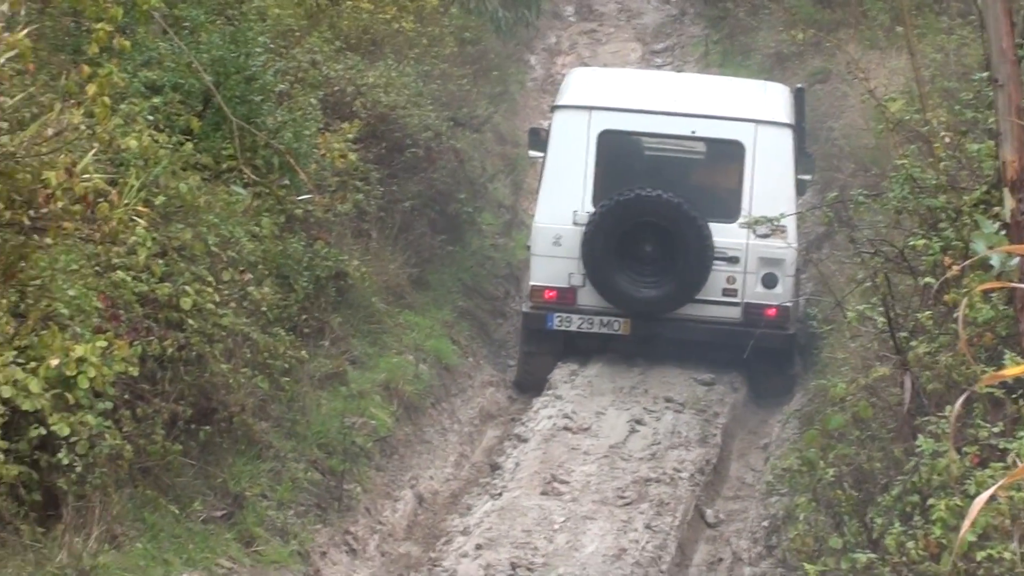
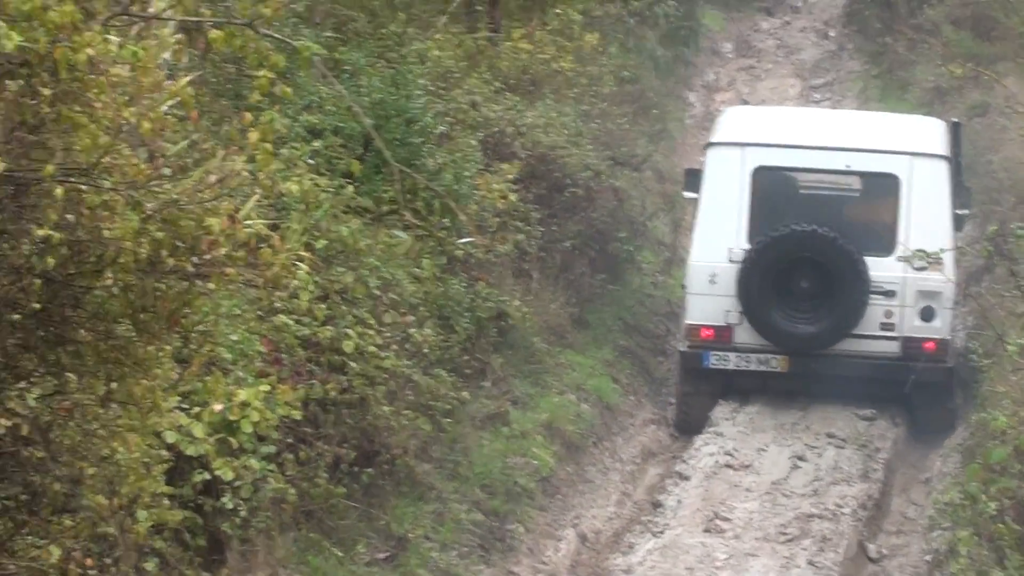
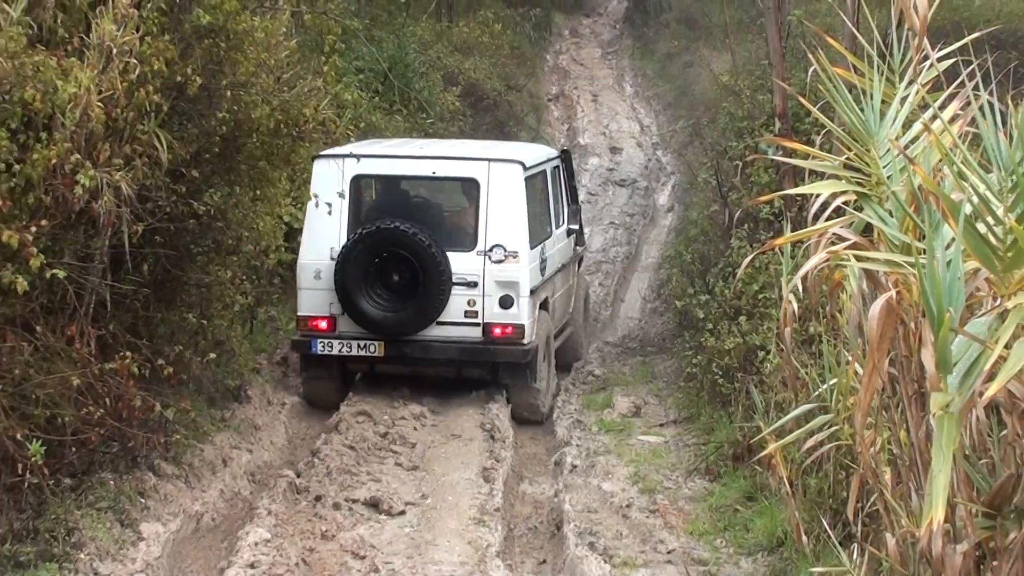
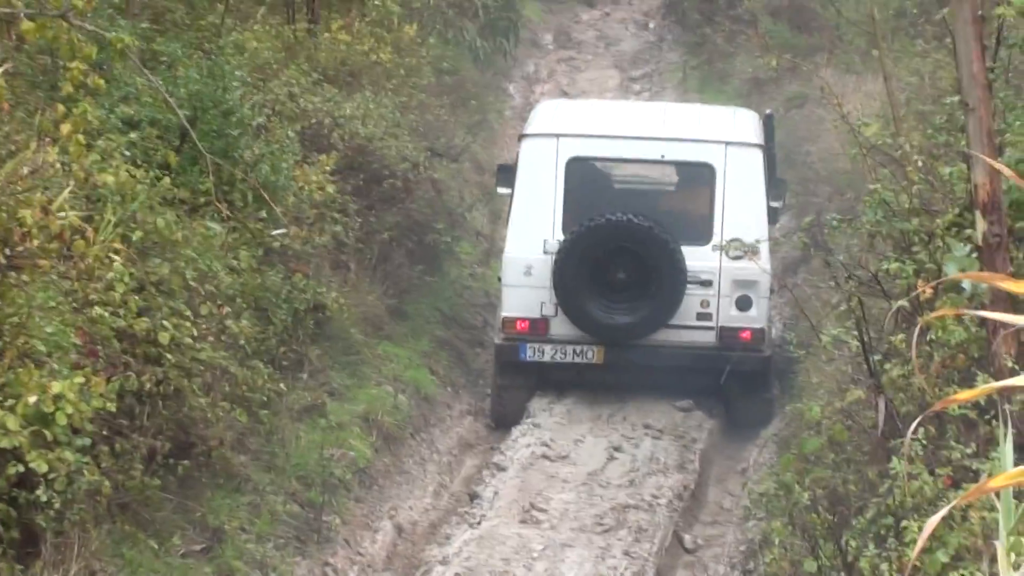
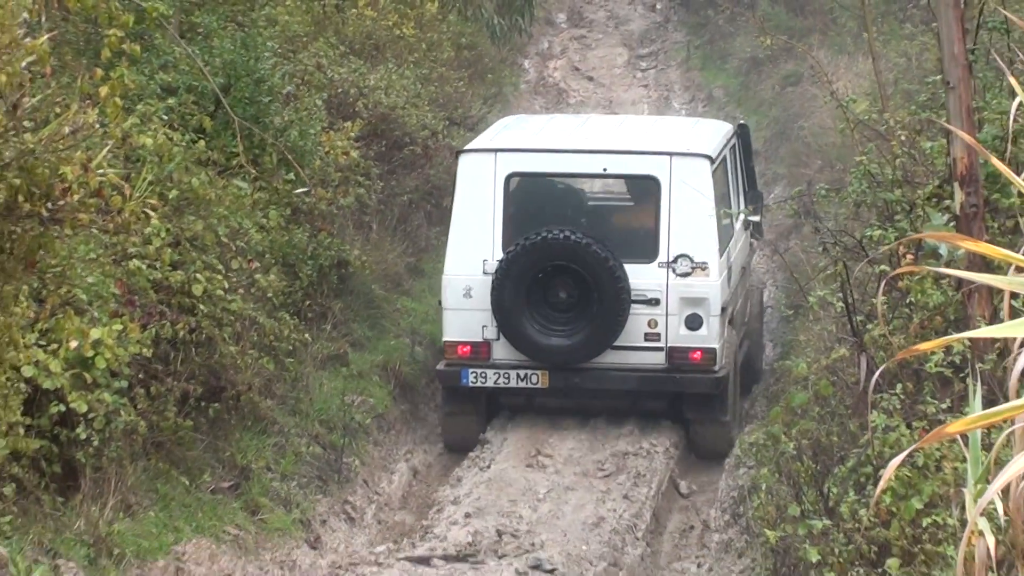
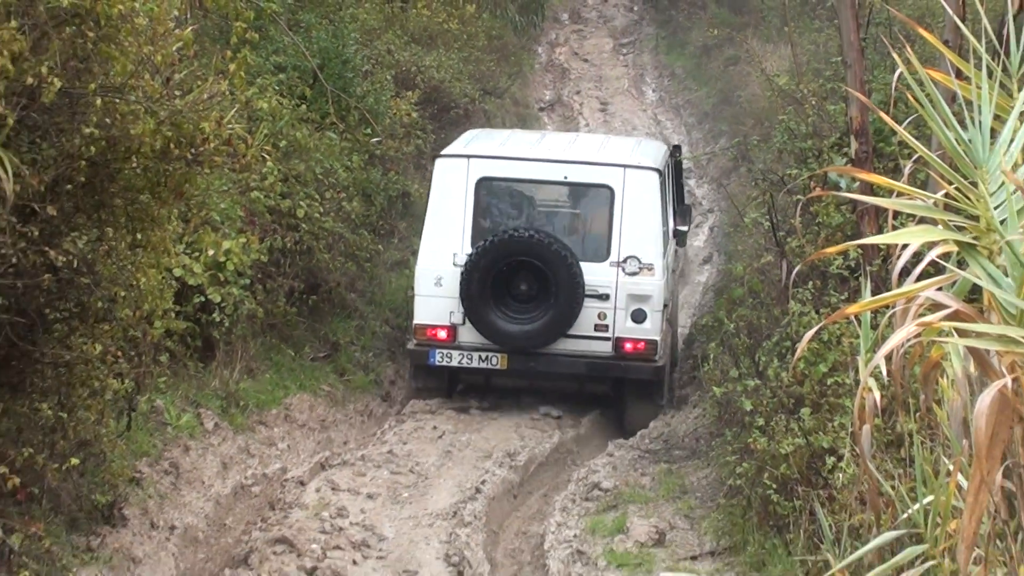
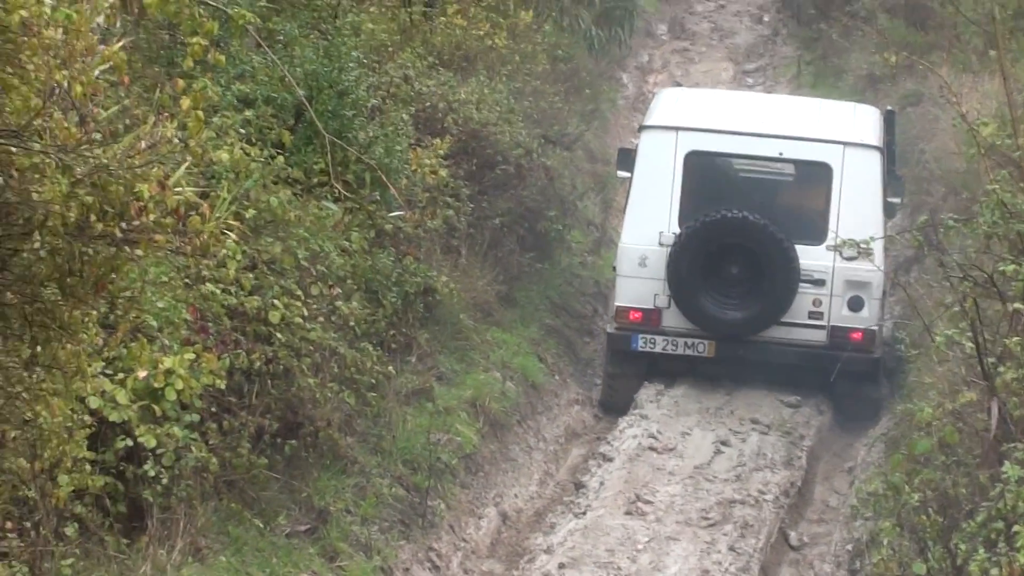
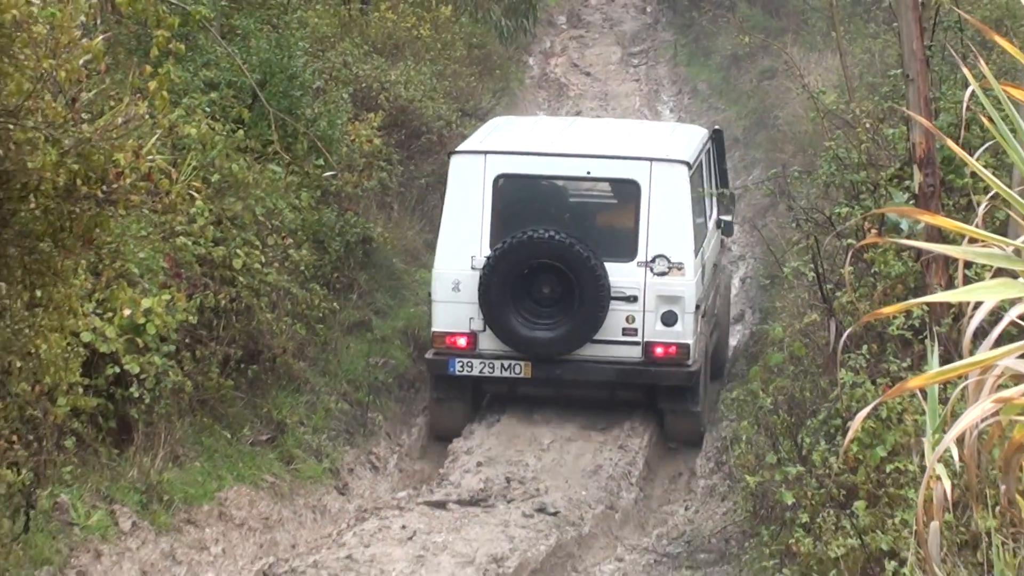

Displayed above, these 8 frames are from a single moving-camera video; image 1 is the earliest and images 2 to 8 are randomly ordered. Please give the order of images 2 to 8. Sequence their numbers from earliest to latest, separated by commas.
7, 2, 4, 5, 8, 6, 3
